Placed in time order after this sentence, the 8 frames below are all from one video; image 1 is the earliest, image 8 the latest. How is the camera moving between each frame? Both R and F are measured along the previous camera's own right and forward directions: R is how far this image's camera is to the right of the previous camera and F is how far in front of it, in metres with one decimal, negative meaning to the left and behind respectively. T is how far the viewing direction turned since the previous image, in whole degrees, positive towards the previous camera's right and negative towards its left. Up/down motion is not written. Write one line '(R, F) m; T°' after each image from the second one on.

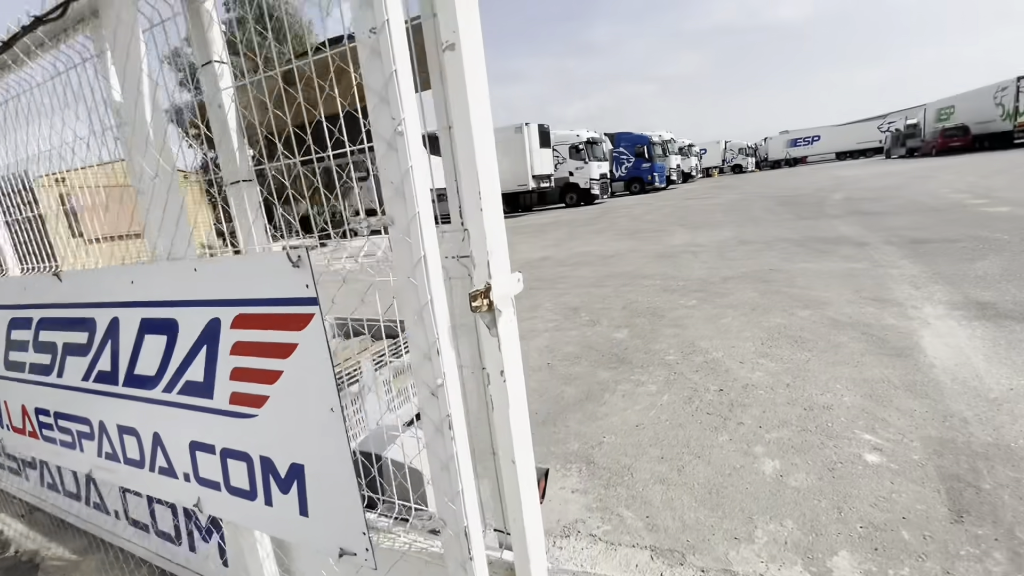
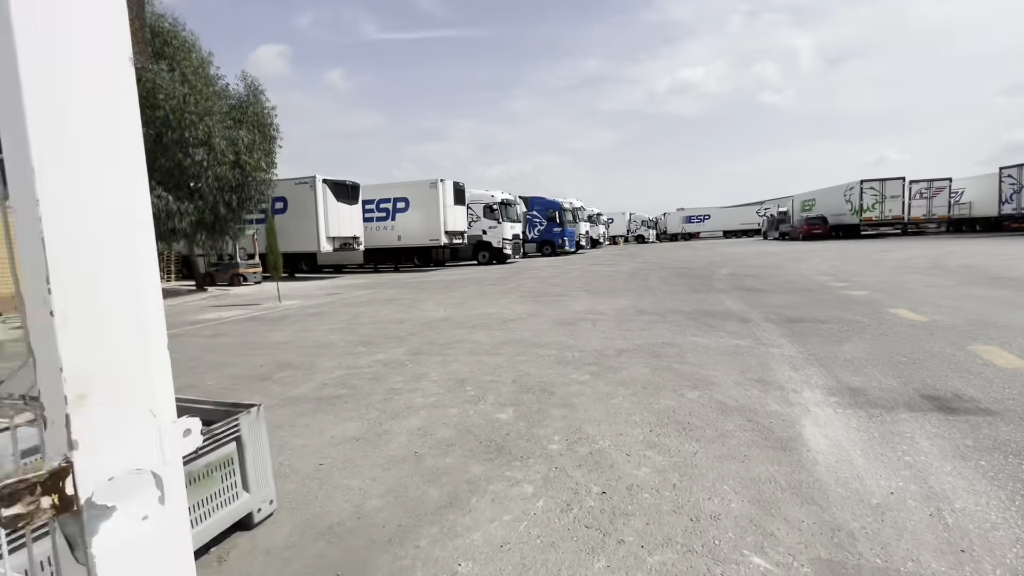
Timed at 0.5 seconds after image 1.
(+0.4, +0.5) m; +10°
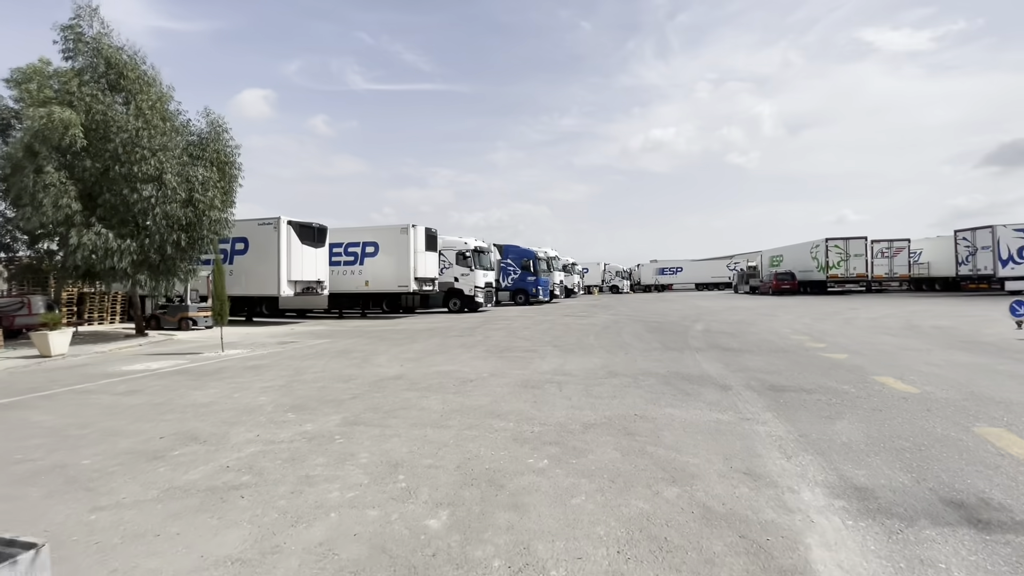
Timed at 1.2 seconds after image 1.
(+0.3, +0.8) m; +3°
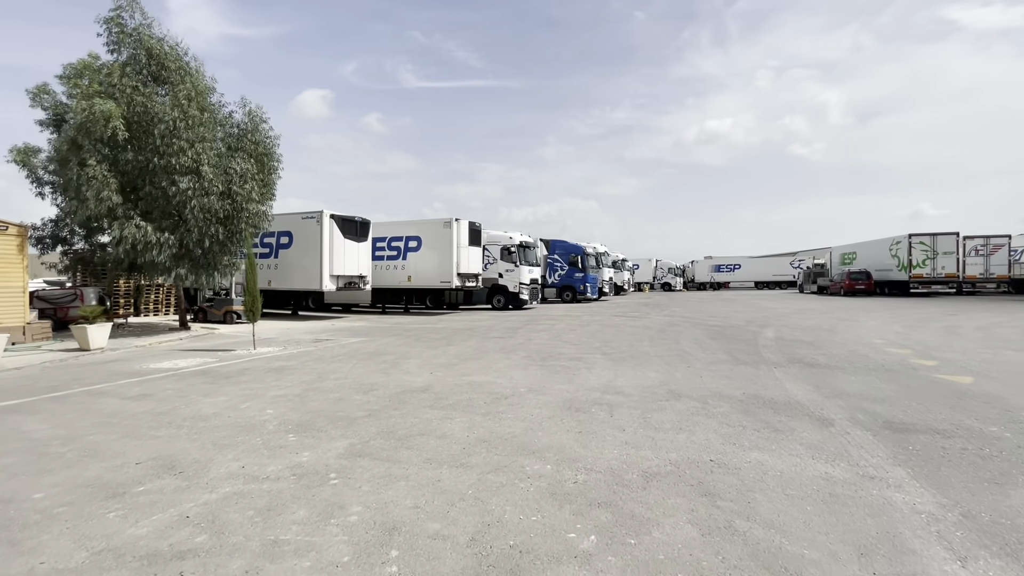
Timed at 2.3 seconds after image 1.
(+0.1, +1.3) m; -6°
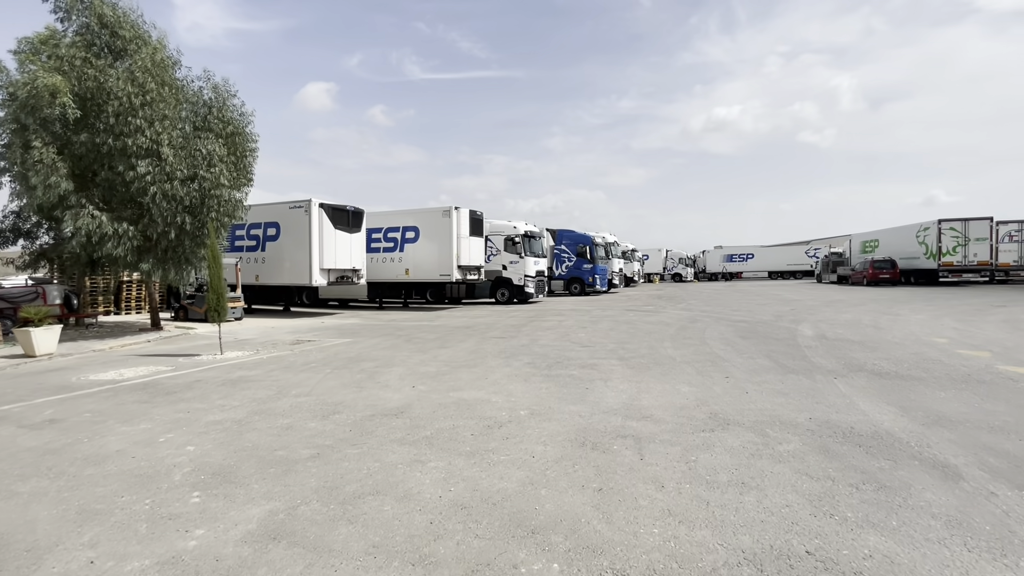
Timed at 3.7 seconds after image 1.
(+0.1, +1.7) m; -1°
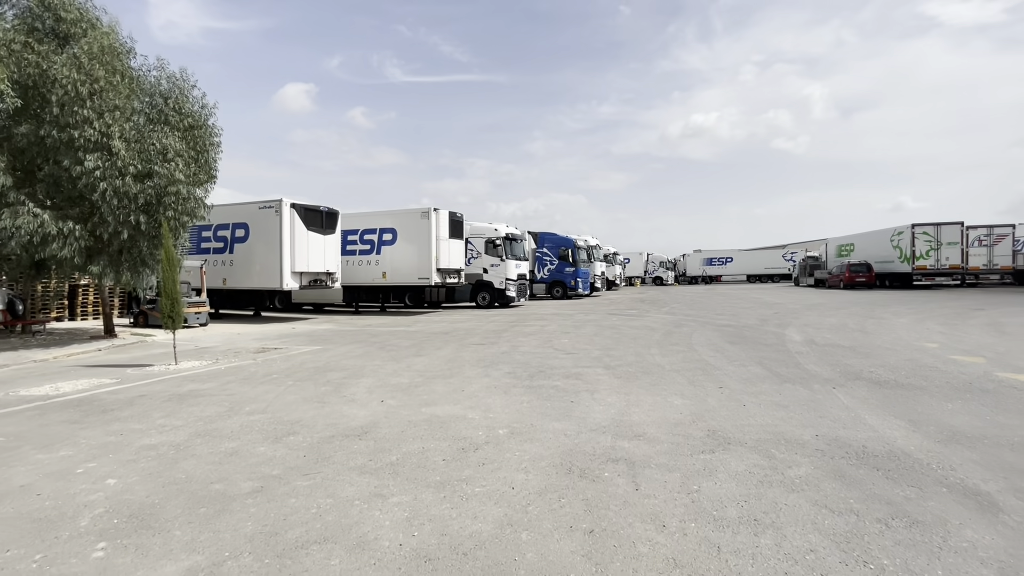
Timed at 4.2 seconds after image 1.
(0.0, +0.6) m; +2°
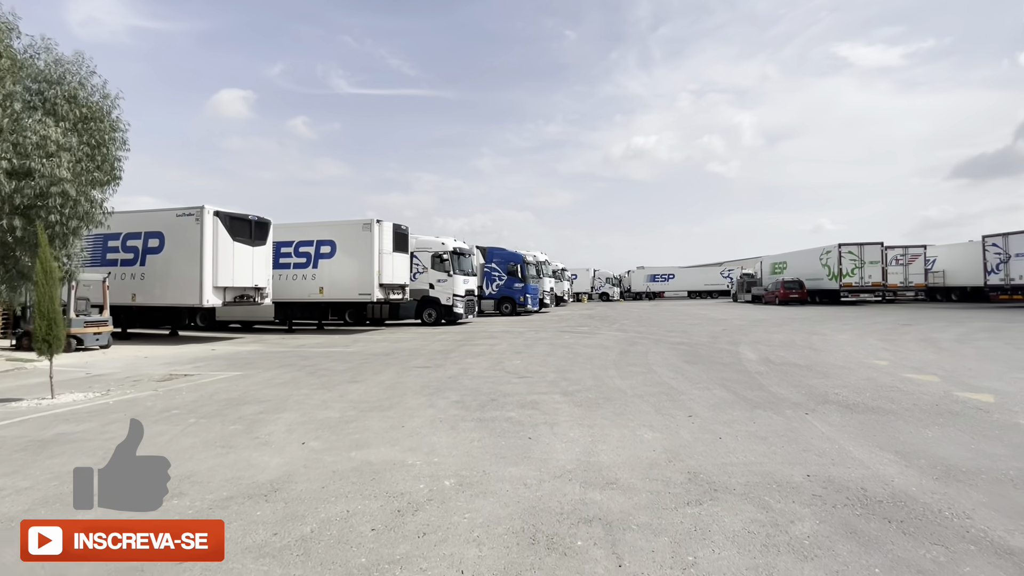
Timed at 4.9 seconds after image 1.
(0.0, +0.9) m; +6°
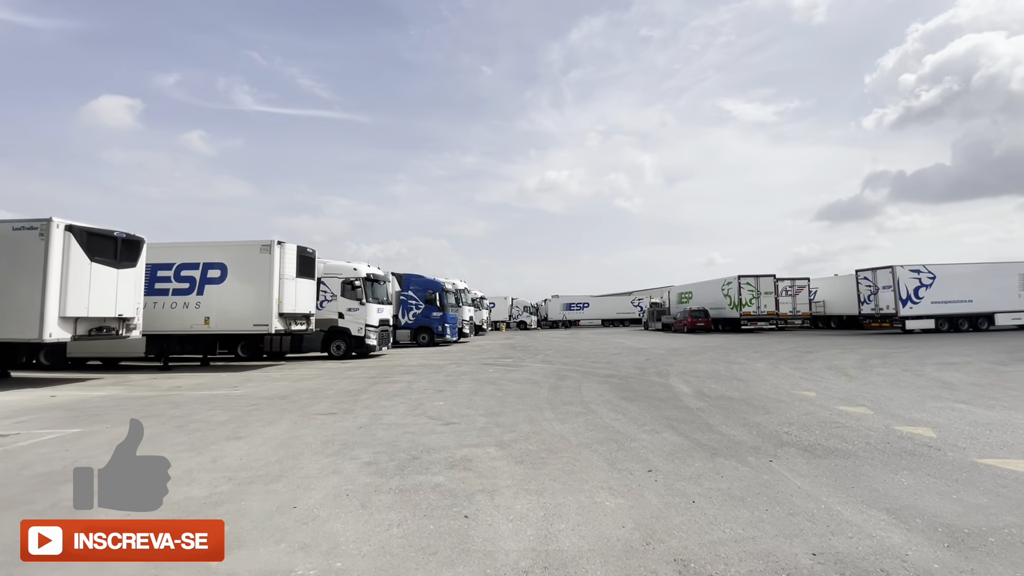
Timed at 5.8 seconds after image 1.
(-0.2, +1.2) m; +10°
